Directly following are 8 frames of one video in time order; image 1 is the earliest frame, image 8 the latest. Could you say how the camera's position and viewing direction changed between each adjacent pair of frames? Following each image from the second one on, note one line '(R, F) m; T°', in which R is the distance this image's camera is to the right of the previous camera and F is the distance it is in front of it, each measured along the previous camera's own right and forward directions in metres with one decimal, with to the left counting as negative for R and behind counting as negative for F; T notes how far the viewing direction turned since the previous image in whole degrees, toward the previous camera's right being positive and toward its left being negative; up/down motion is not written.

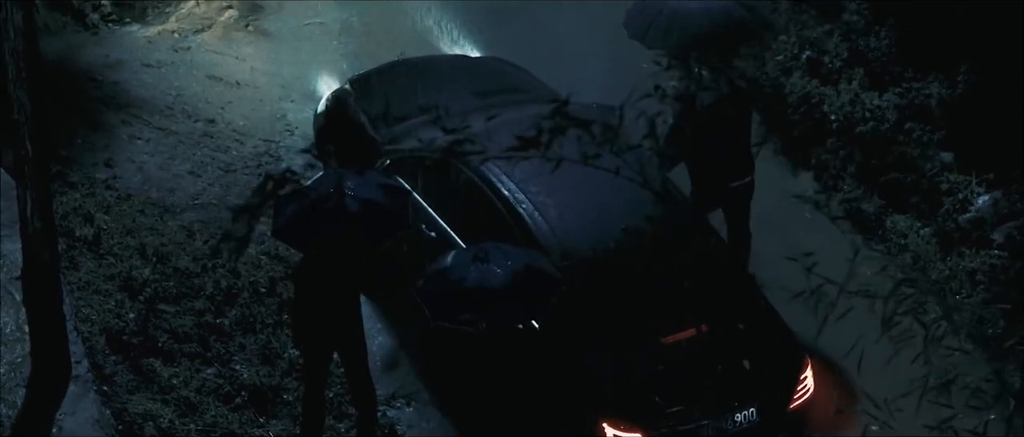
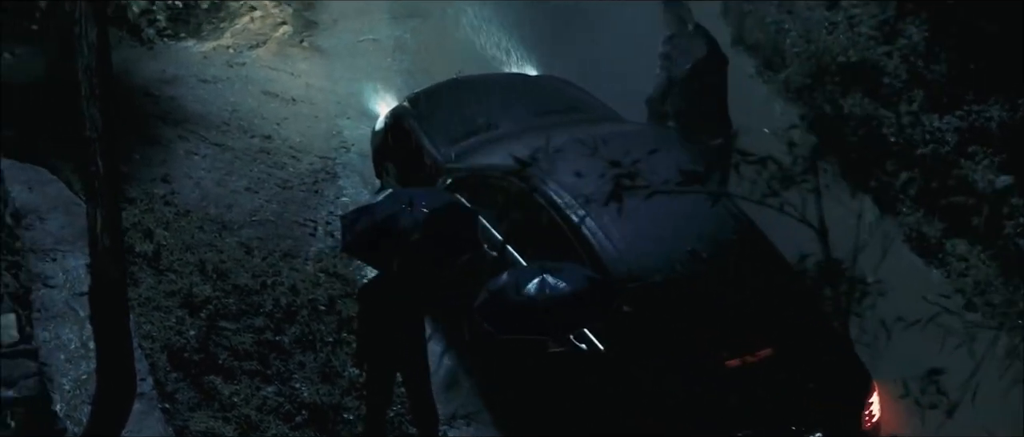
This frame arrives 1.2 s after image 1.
(-0.5, 0.0) m; 0°
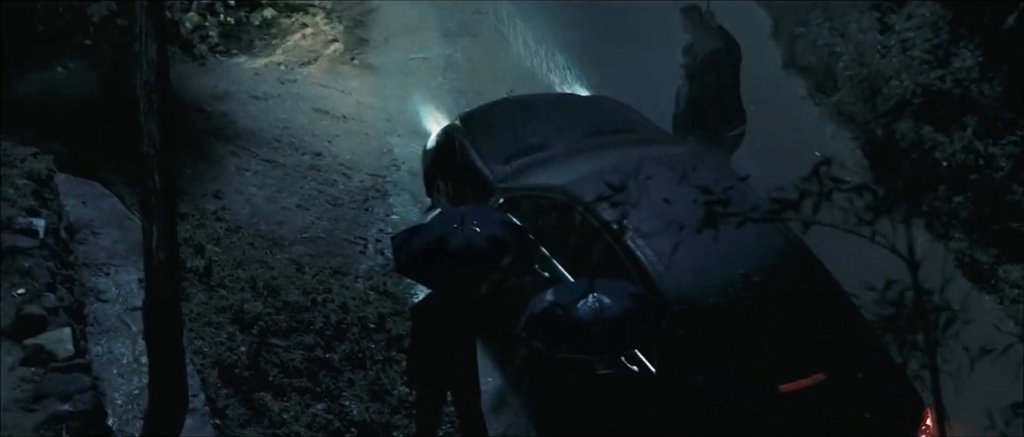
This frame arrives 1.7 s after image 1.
(-0.3, 0.0) m; -1°
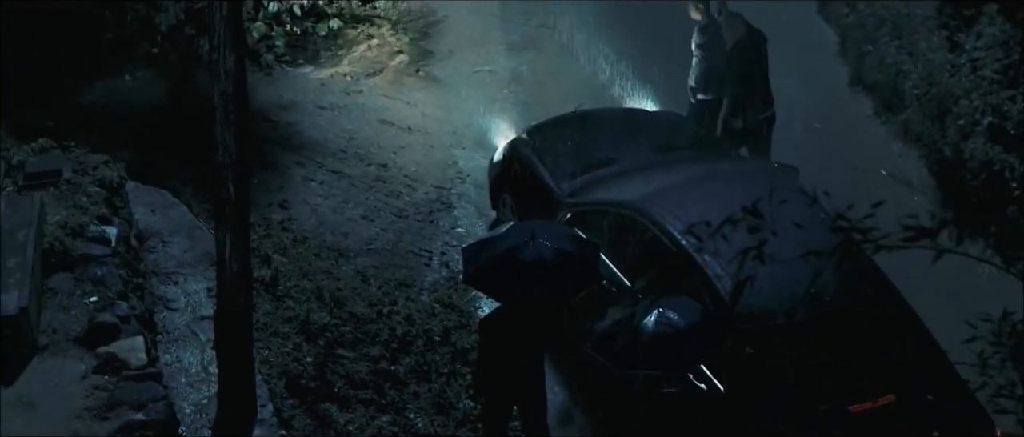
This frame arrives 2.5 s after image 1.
(-0.3, +0.1) m; -2°
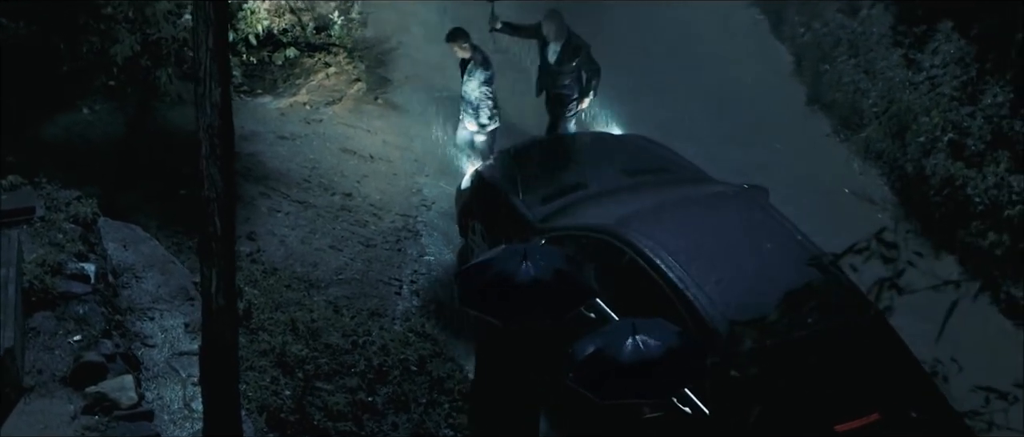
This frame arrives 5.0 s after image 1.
(-0.7, -0.2) m; +7°
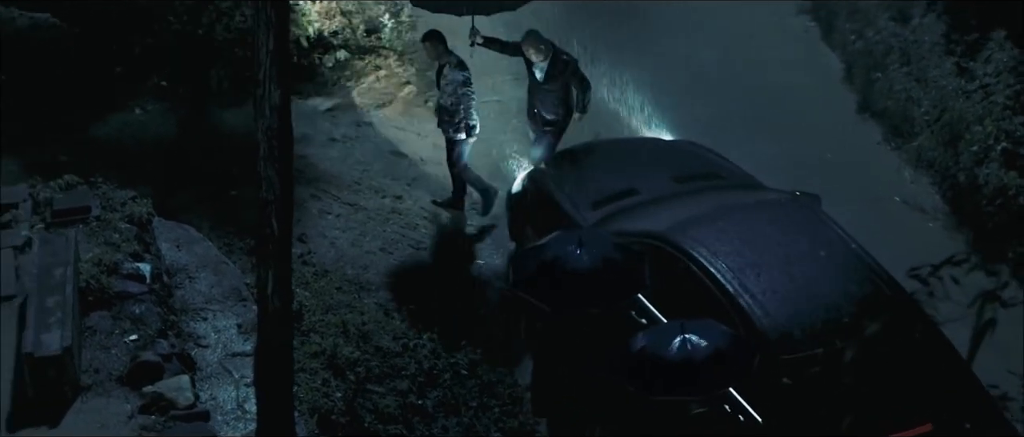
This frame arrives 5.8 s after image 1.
(-0.2, +0.1) m; -1°
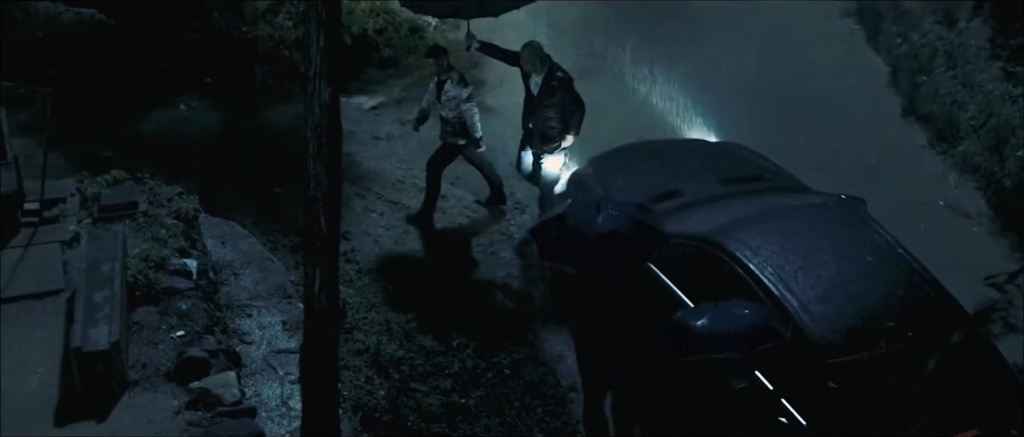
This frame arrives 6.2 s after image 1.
(-0.2, +0.1) m; -2°
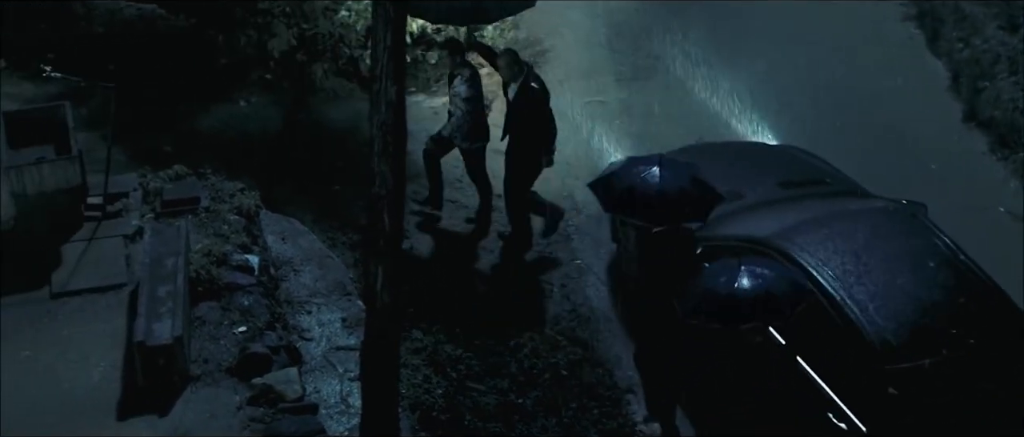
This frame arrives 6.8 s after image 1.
(-0.2, +0.1) m; -2°
